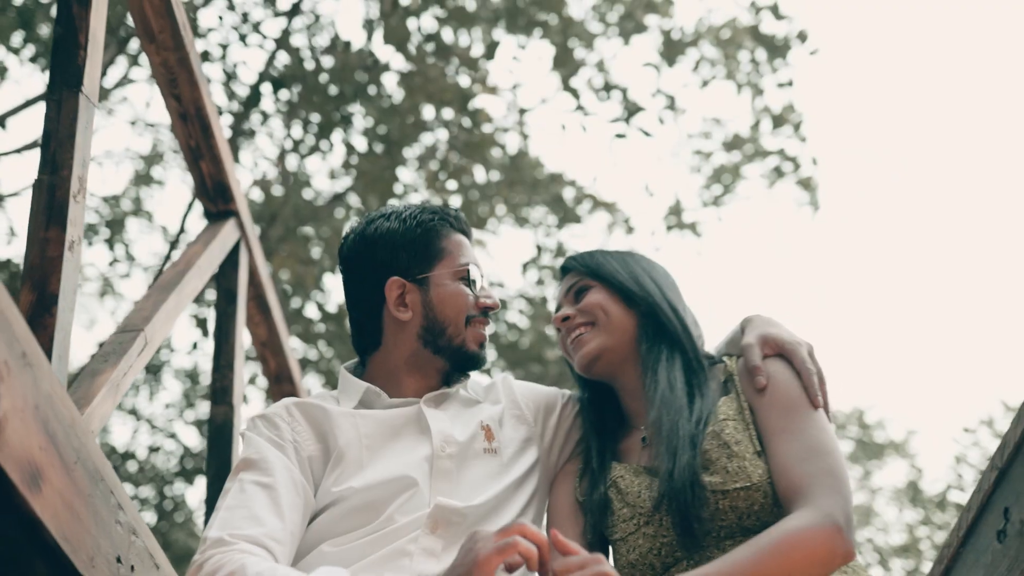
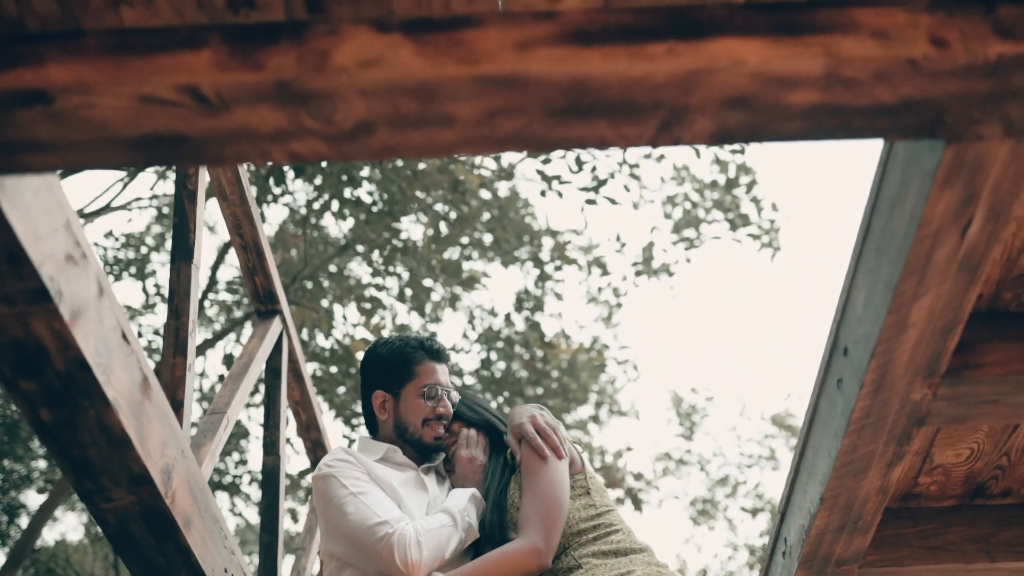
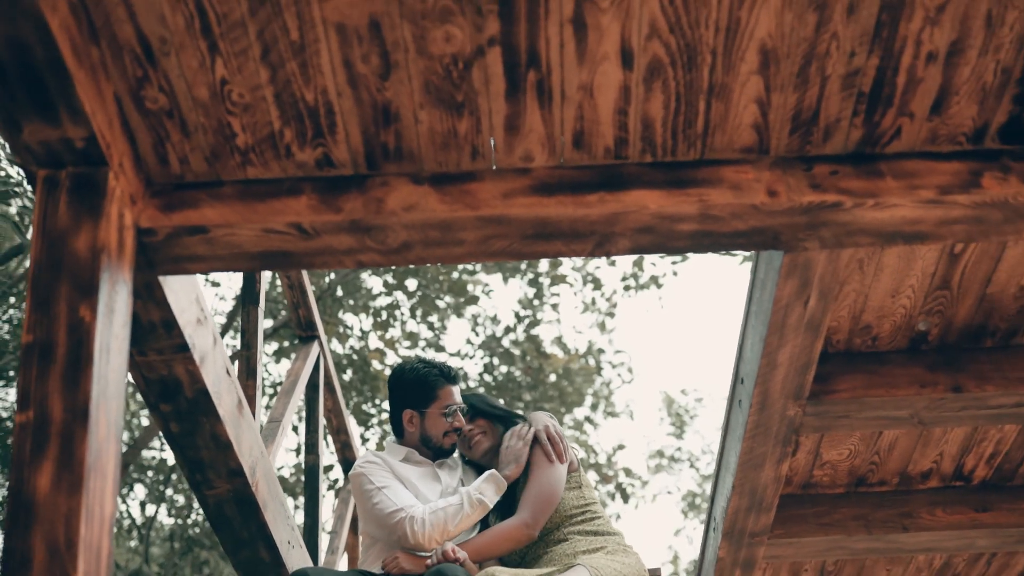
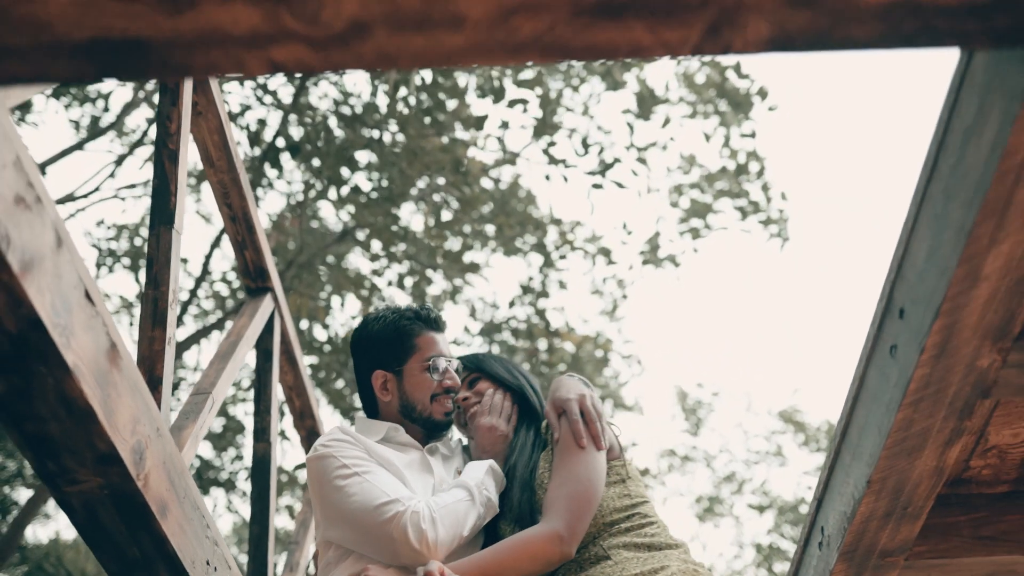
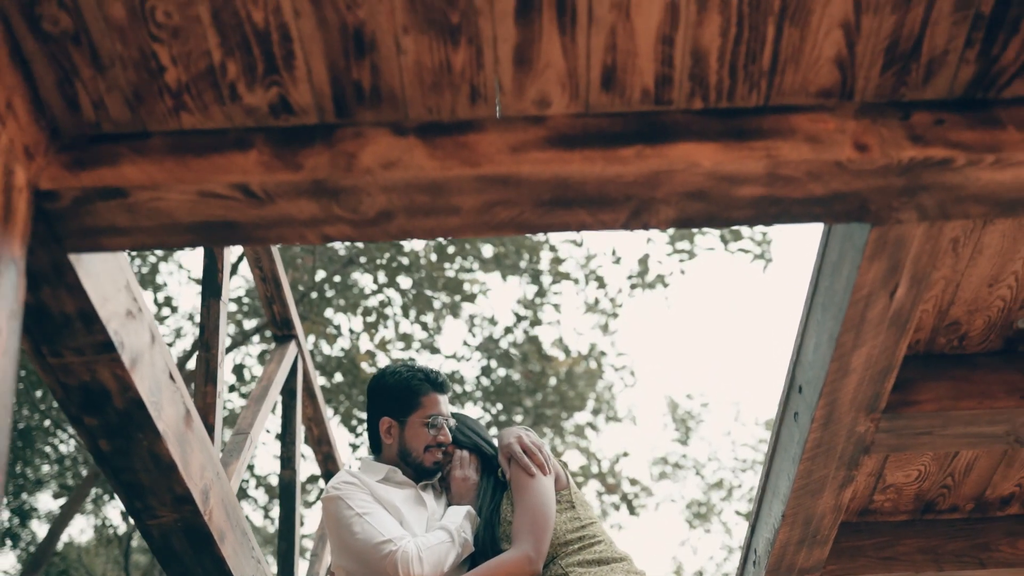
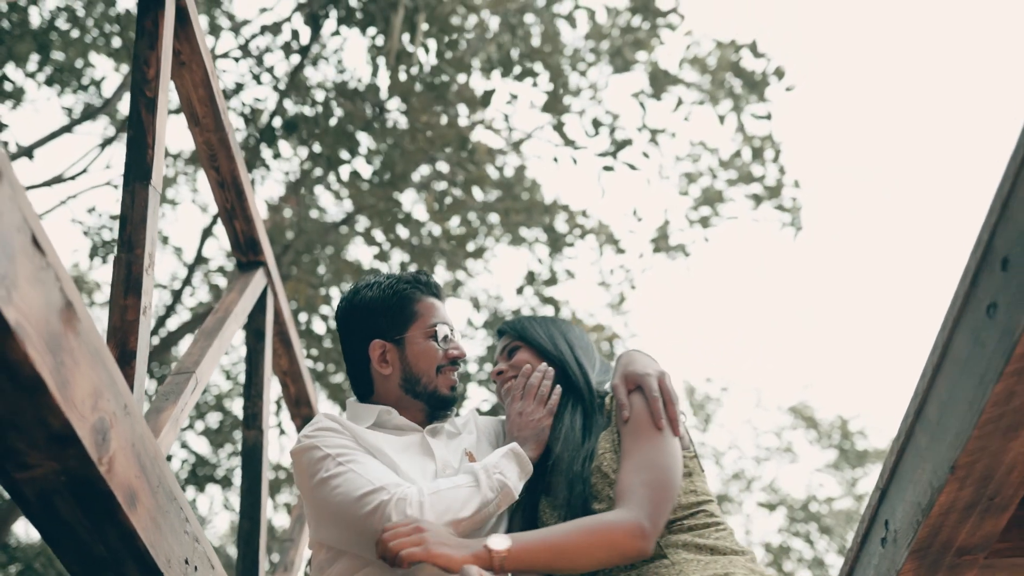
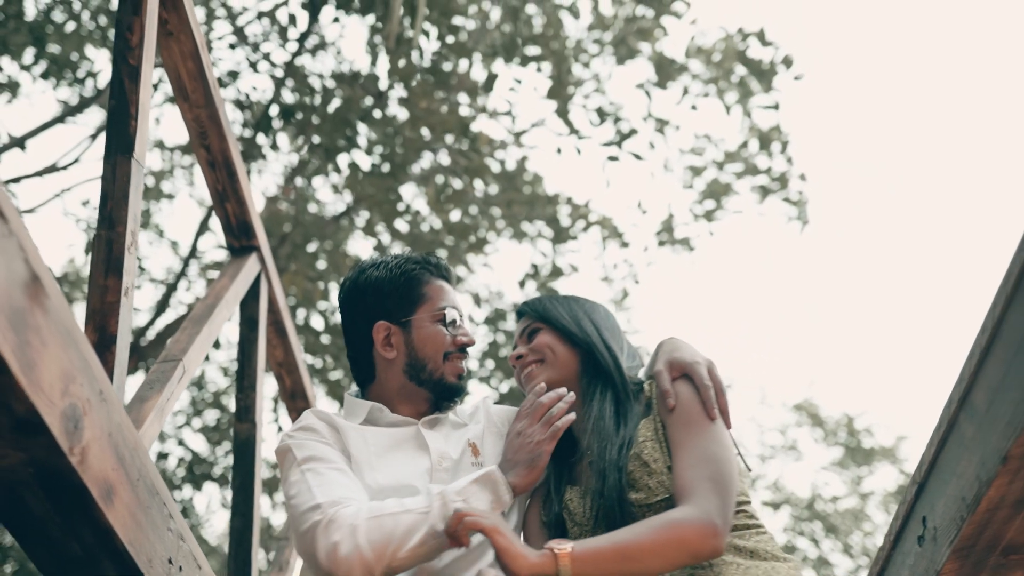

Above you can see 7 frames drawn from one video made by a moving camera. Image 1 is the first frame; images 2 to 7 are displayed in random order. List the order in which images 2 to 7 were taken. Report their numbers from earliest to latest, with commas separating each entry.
7, 6, 4, 2, 5, 3
